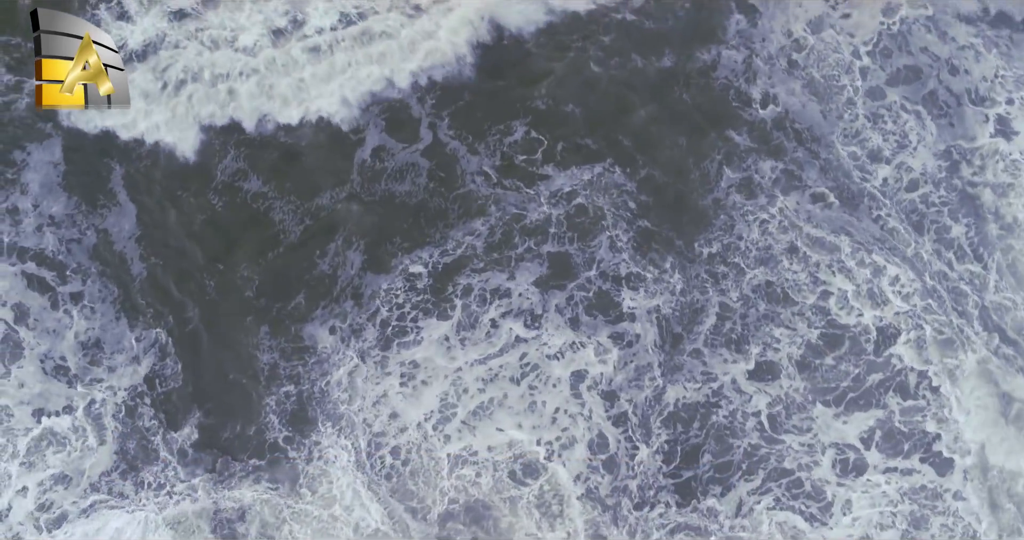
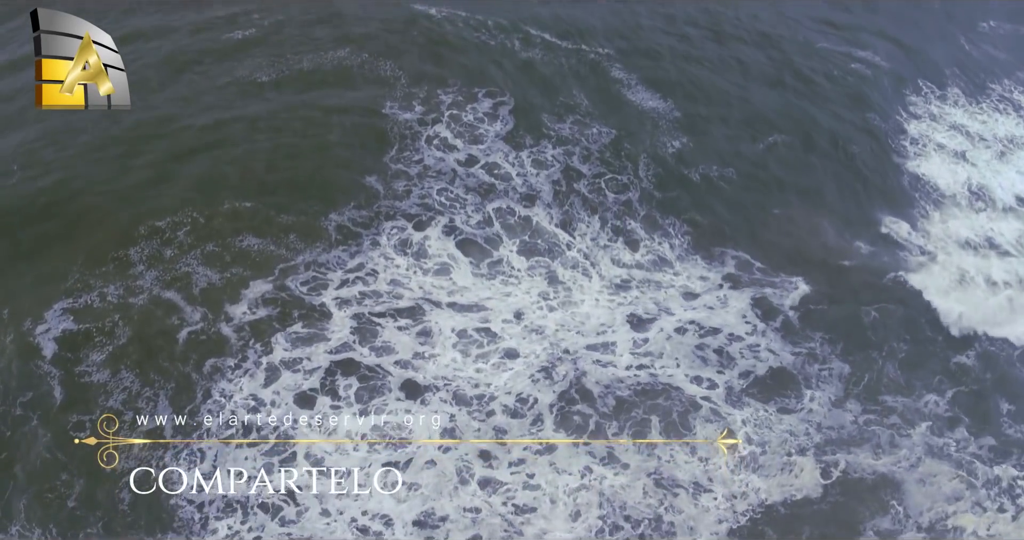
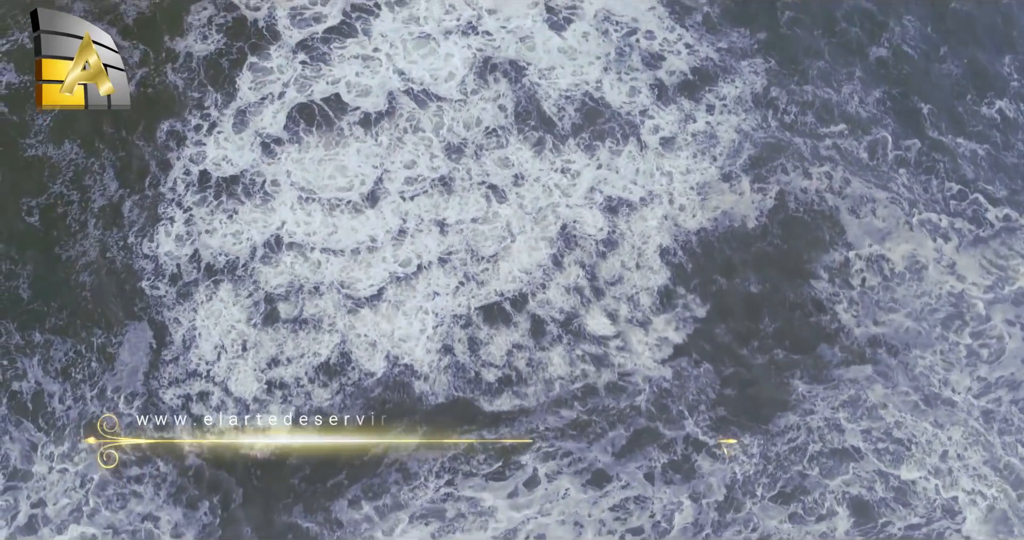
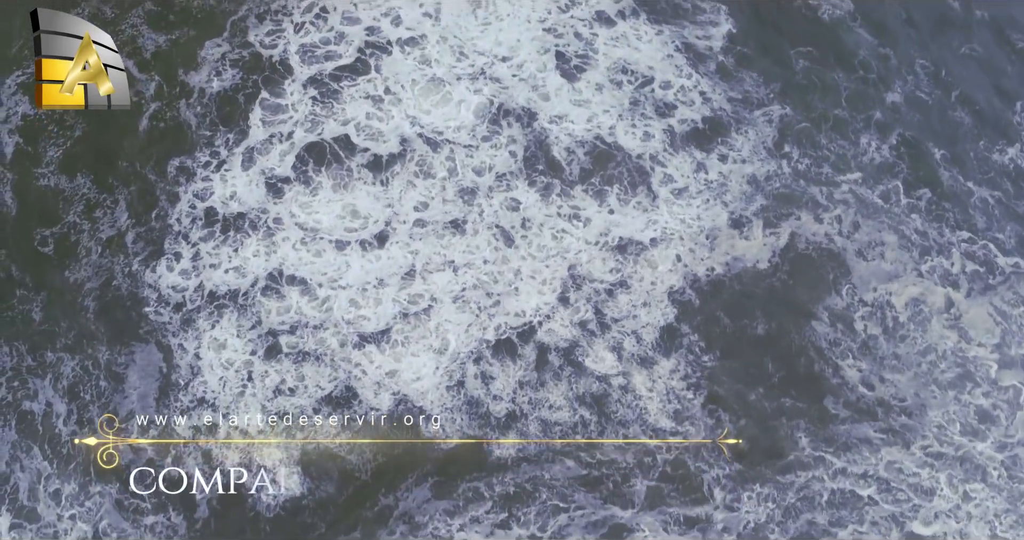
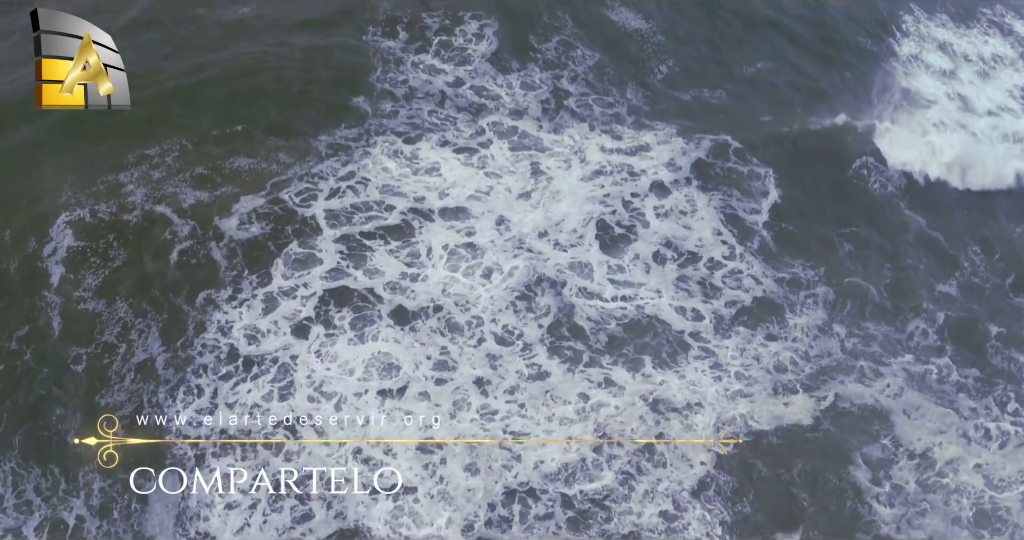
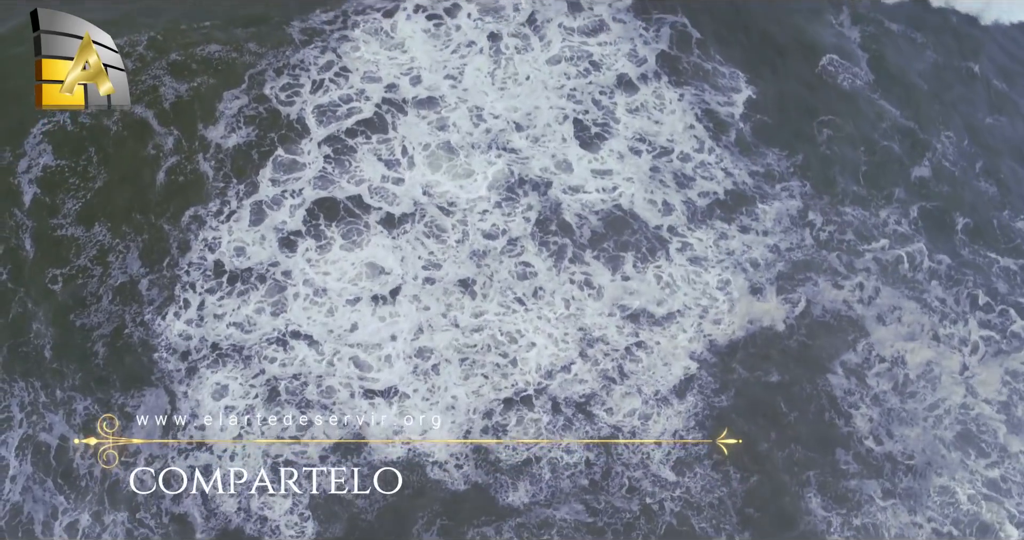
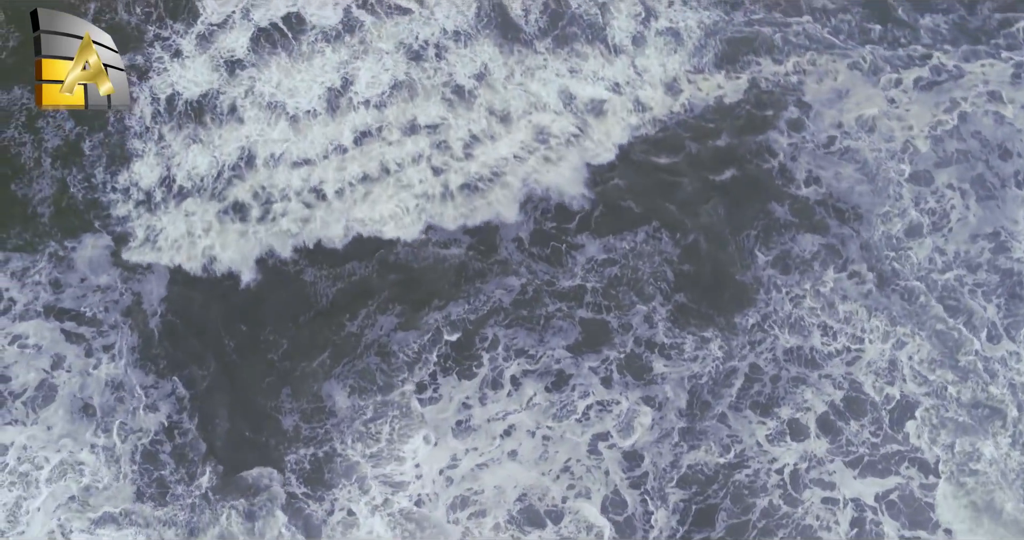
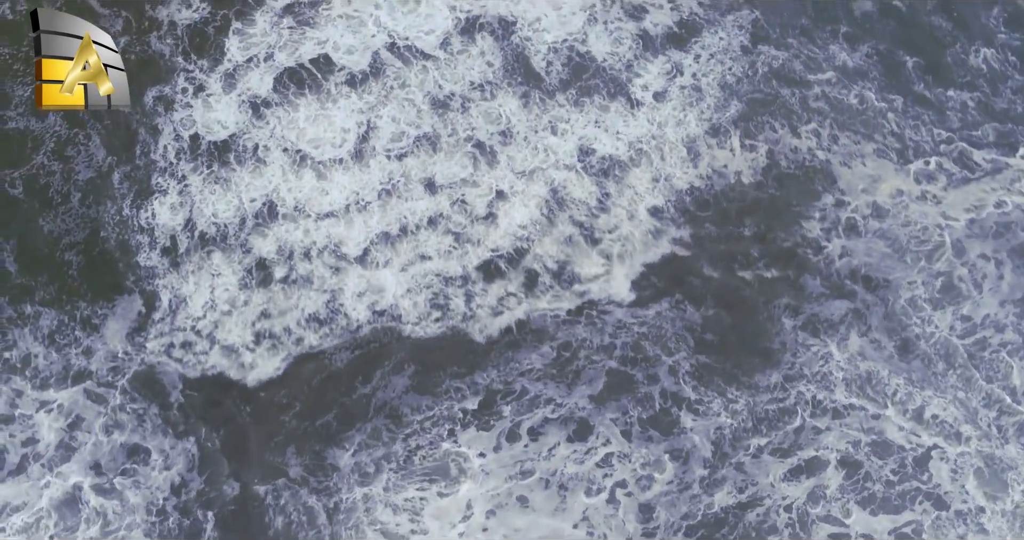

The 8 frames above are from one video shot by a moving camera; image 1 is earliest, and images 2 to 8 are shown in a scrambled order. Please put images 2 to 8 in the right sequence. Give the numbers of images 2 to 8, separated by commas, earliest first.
7, 8, 3, 4, 6, 5, 2
